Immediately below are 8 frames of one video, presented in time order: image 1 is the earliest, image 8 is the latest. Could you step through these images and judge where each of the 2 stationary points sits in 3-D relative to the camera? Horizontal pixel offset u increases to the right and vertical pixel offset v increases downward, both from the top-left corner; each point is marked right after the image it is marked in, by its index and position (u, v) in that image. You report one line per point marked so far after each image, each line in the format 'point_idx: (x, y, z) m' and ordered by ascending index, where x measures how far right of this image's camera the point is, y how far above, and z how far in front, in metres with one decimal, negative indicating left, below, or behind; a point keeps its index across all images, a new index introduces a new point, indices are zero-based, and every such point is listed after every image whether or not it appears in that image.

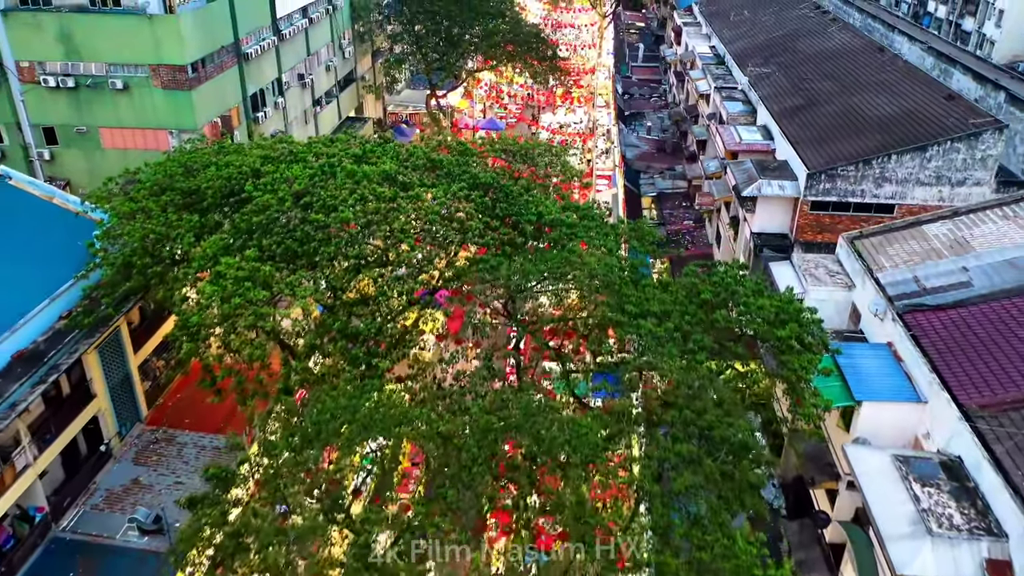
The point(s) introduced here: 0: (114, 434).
0: (-9.4, -3.4, +17.4) m
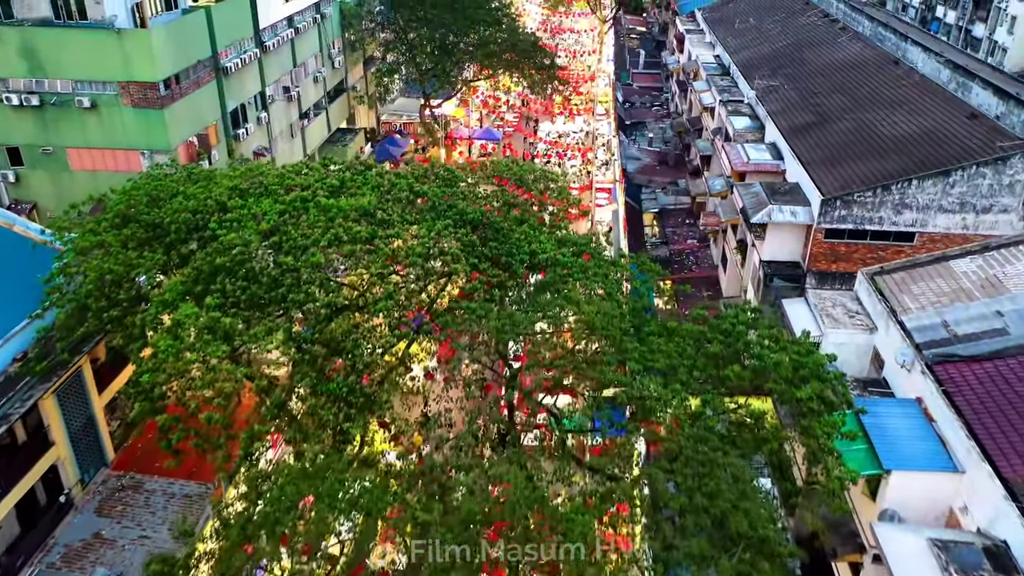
0: (-9.6, -4.2, +16.2) m
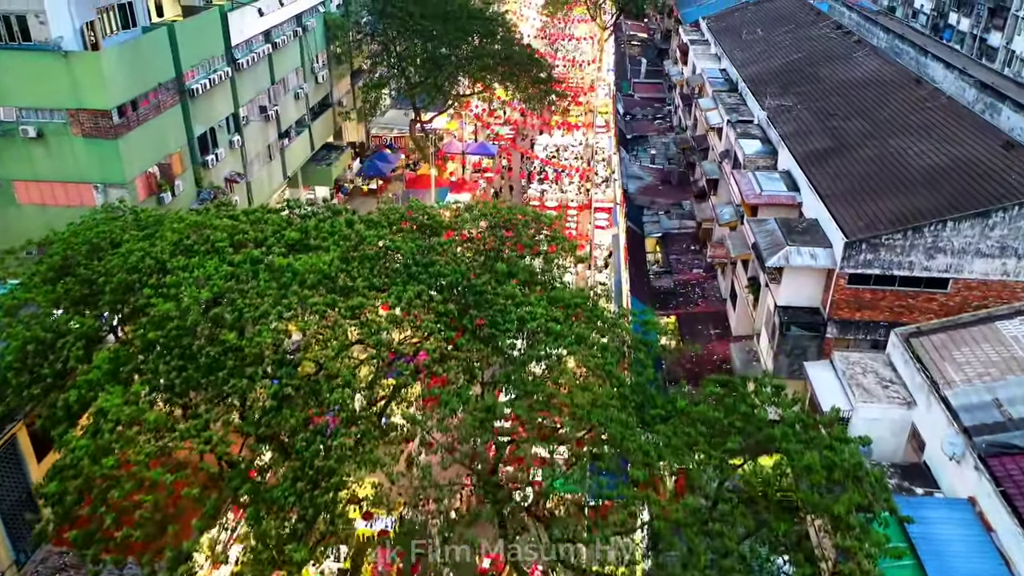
0: (-9.8, -5.4, +14.4) m
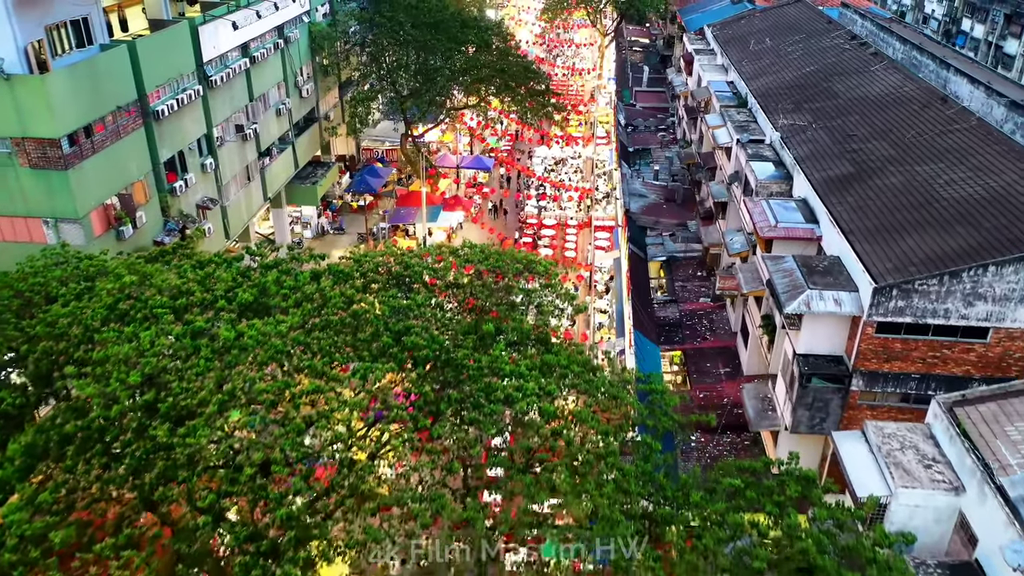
0: (-10.0, -6.4, +12.8) m
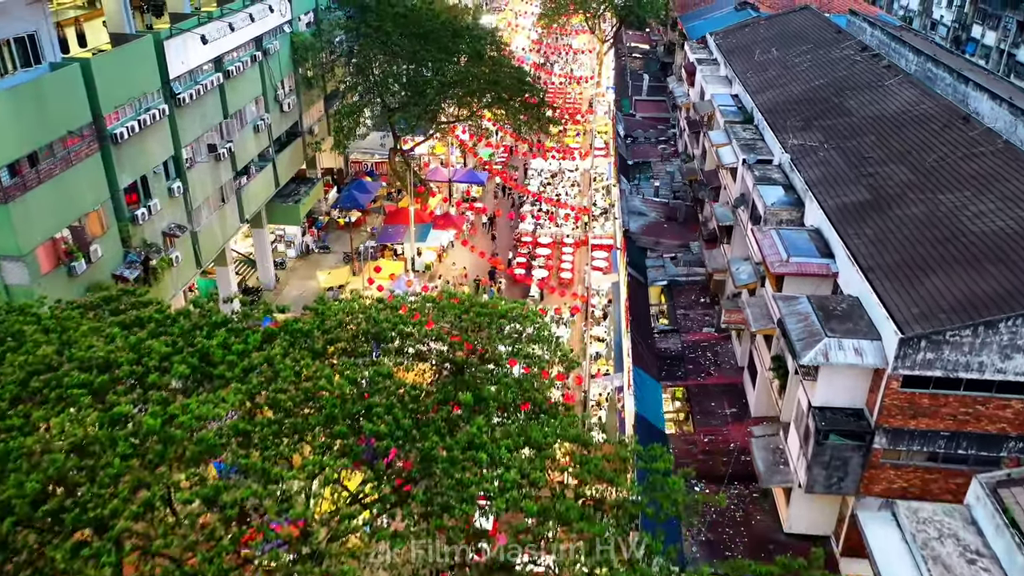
0: (-10.3, -7.2, +11.3) m
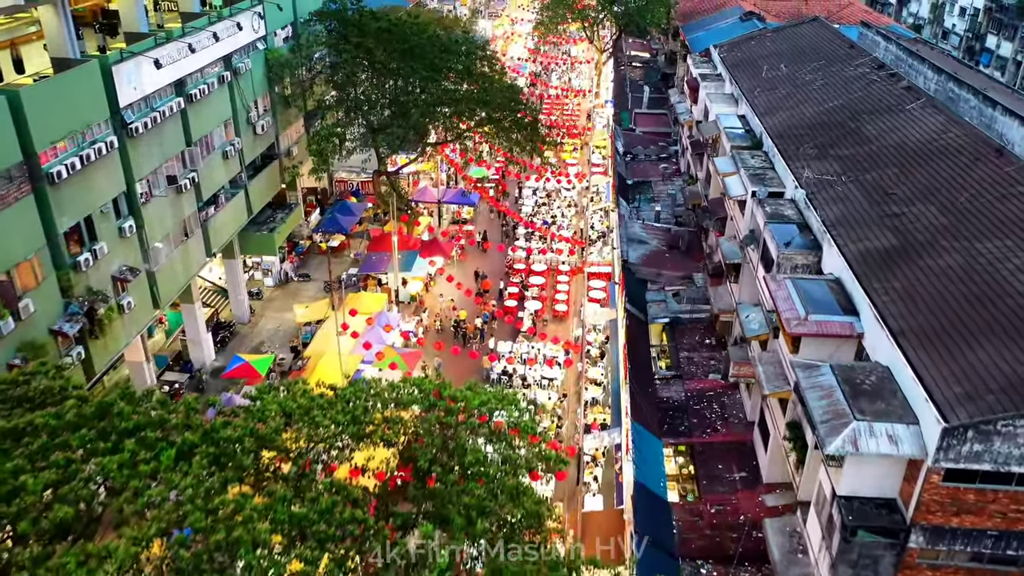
0: (-10.6, -8.4, +9.5) m
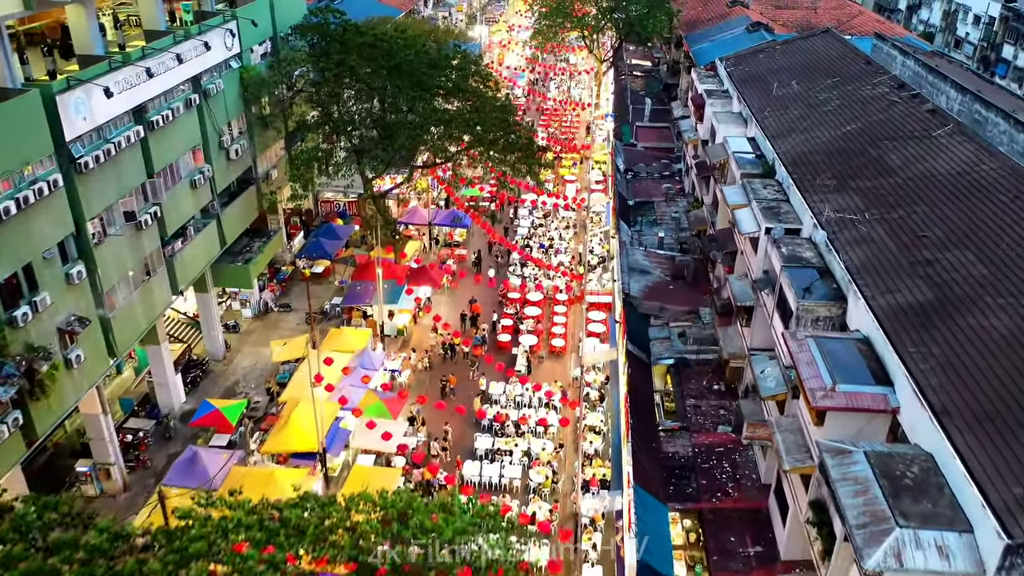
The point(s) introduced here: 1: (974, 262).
0: (-10.8, -9.6, +7.7) m
1: (+9.1, +0.5, +14.6) m
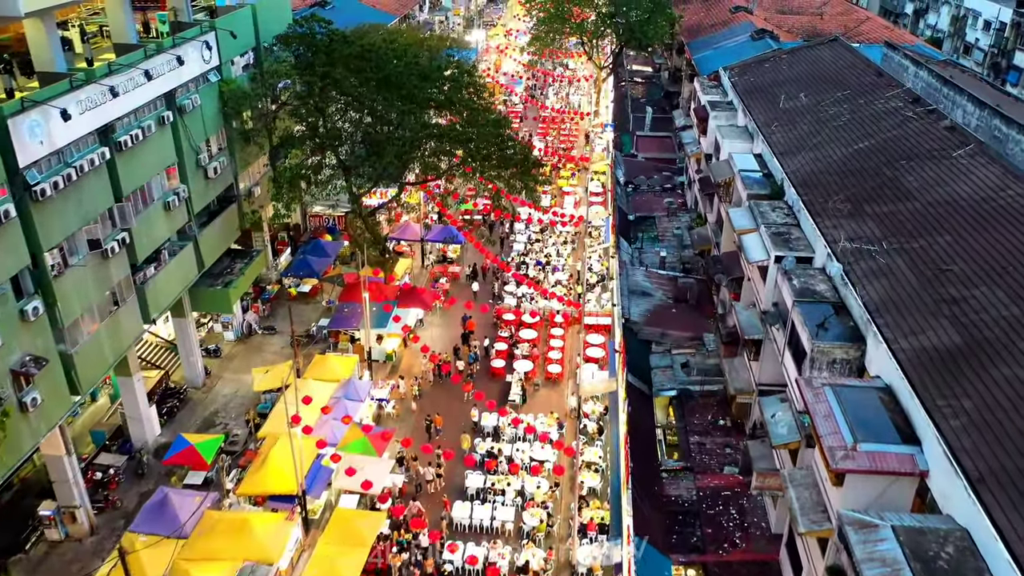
0: (-11.0, -10.3, +6.5) m
1: (+9.0, -0.3, +13.4) m
